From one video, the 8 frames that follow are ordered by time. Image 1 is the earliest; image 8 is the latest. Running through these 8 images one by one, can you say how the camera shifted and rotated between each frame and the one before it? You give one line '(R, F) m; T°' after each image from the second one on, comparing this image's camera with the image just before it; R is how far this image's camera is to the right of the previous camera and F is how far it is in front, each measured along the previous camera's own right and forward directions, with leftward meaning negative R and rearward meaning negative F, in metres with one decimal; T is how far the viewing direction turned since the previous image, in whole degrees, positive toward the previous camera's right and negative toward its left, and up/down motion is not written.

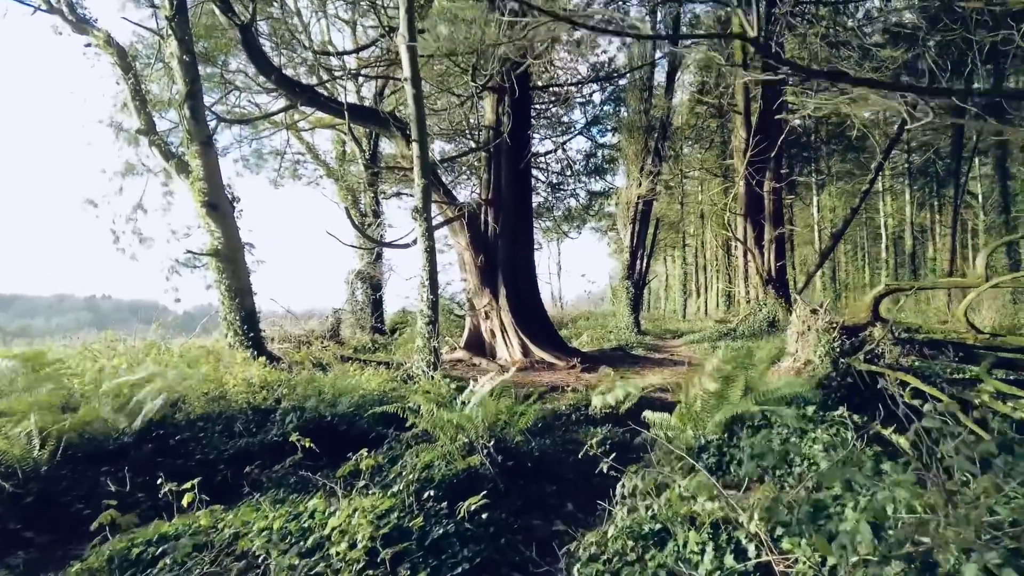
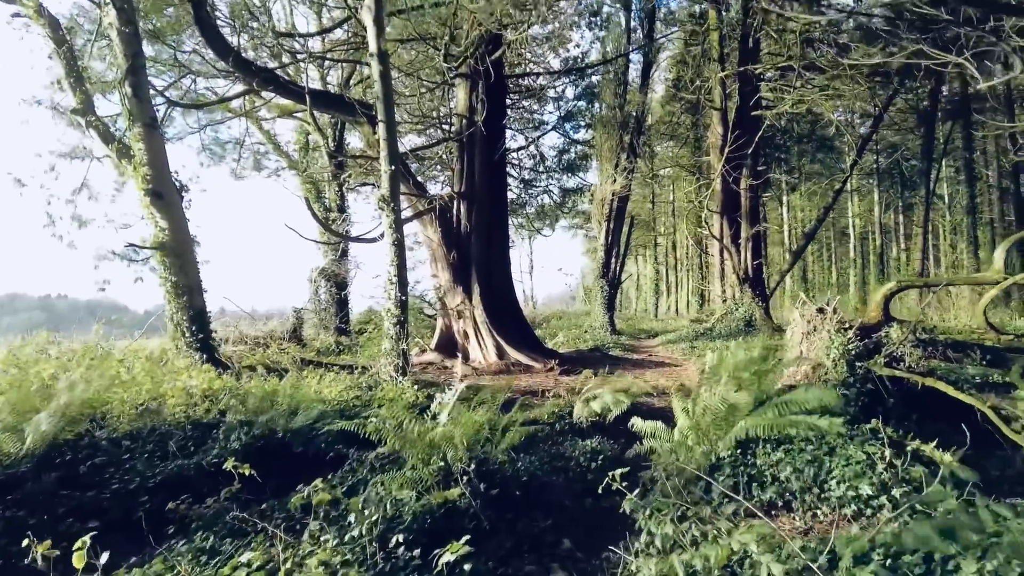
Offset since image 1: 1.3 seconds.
(-0.1, +0.6) m; +3°
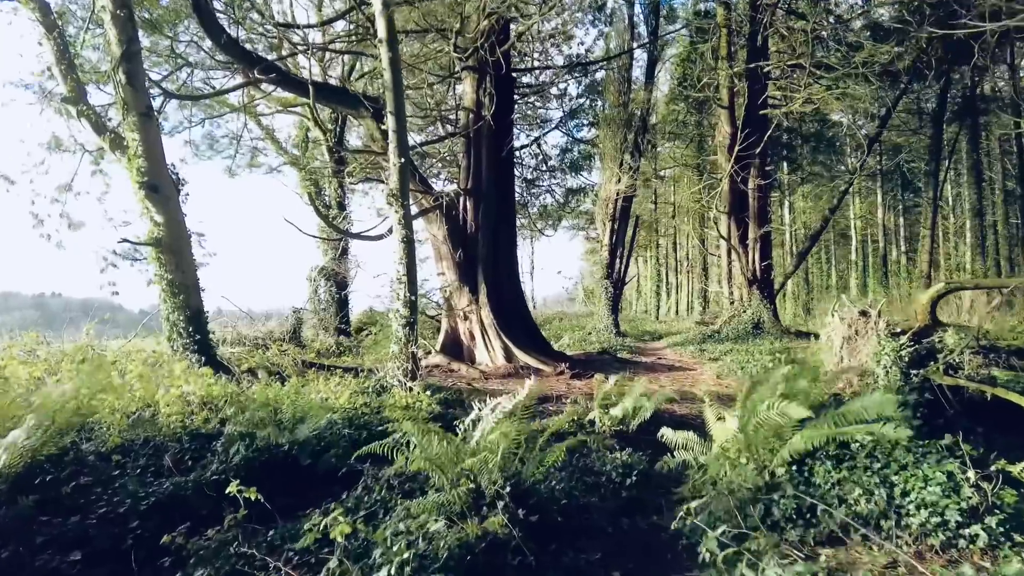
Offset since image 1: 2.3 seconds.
(-0.2, +0.3) m; 0°
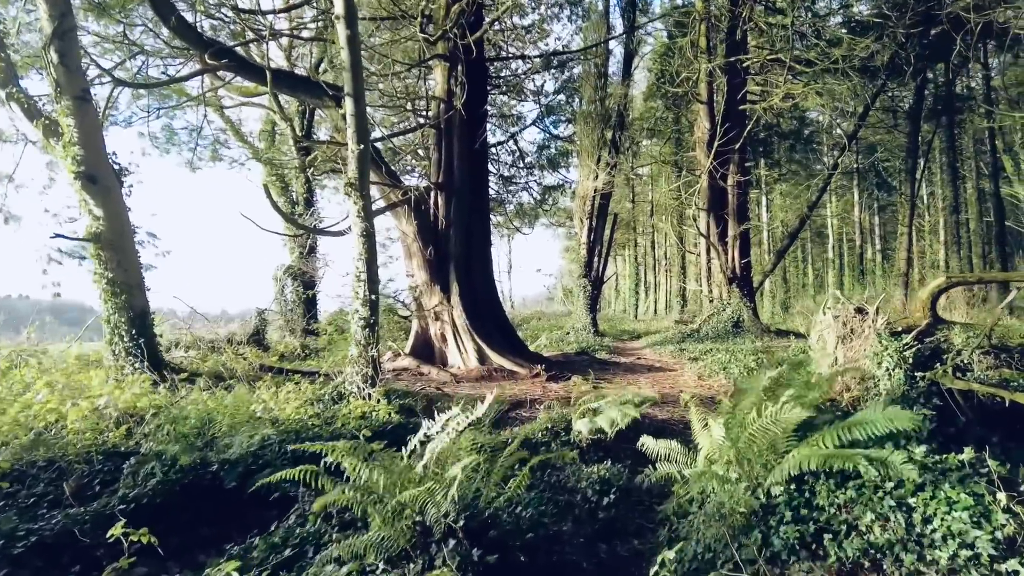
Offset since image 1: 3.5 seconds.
(+0.1, +0.4) m; +2°
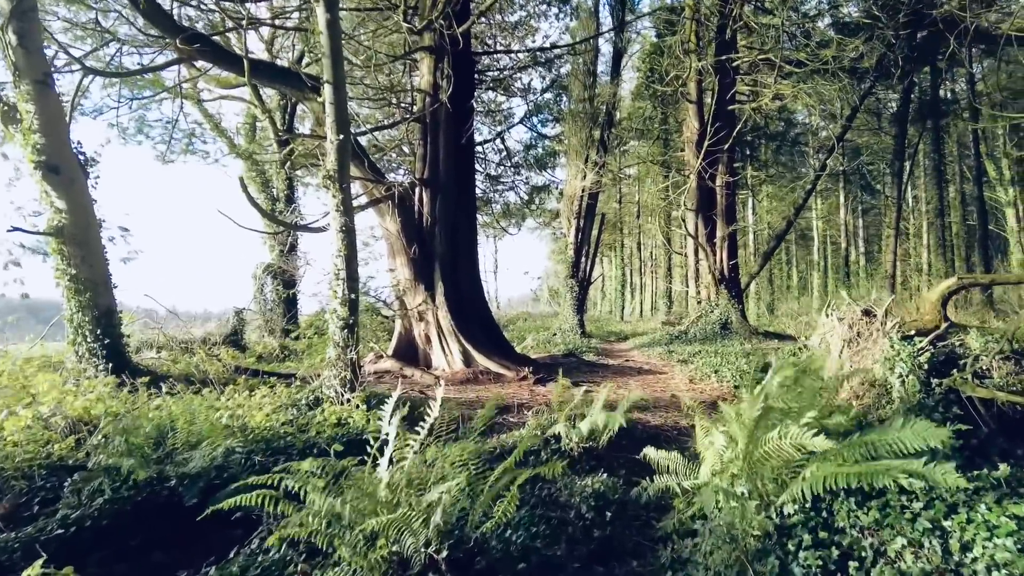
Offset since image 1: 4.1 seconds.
(0.0, +0.3) m; +1°
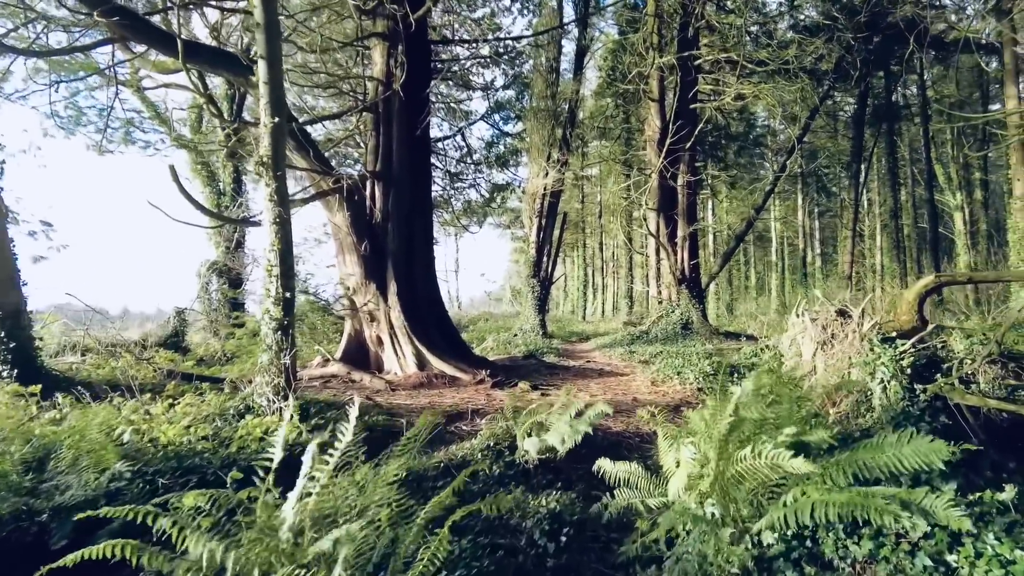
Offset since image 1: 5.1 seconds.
(+0.1, +0.4) m; +3°
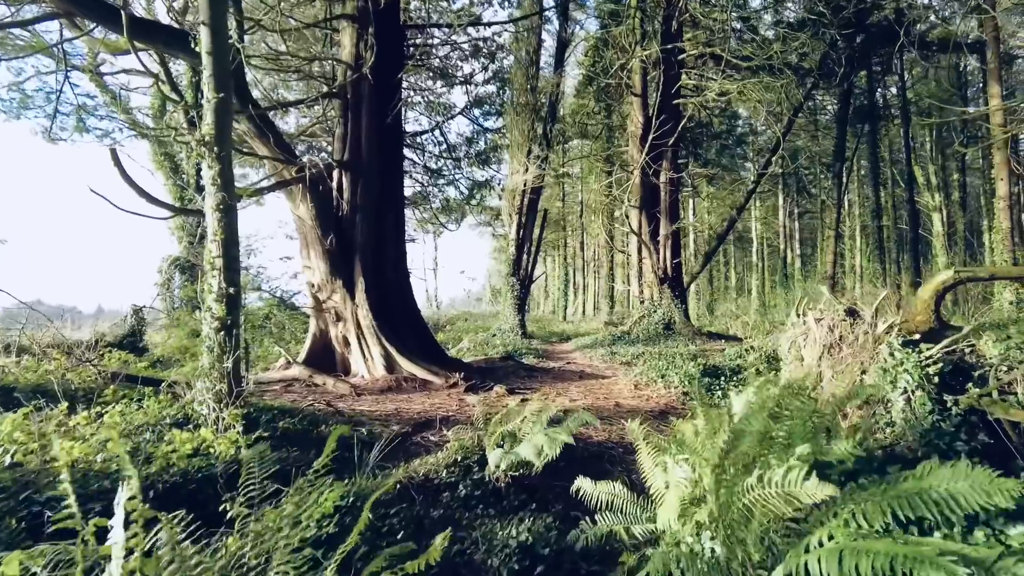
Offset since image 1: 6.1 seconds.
(+0.1, +0.5) m; +2°
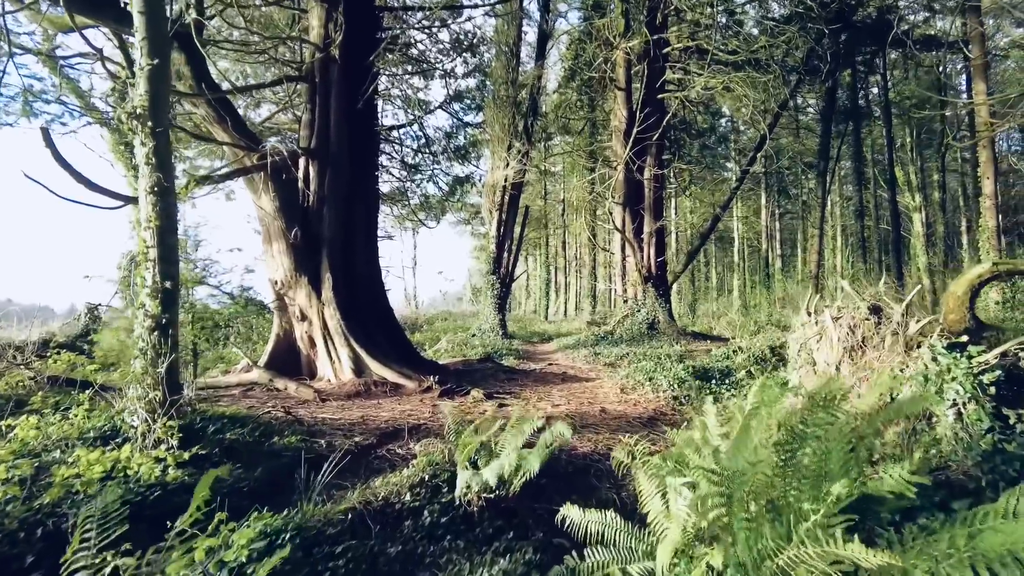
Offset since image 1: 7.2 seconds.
(0.0, +0.5) m; +2°
